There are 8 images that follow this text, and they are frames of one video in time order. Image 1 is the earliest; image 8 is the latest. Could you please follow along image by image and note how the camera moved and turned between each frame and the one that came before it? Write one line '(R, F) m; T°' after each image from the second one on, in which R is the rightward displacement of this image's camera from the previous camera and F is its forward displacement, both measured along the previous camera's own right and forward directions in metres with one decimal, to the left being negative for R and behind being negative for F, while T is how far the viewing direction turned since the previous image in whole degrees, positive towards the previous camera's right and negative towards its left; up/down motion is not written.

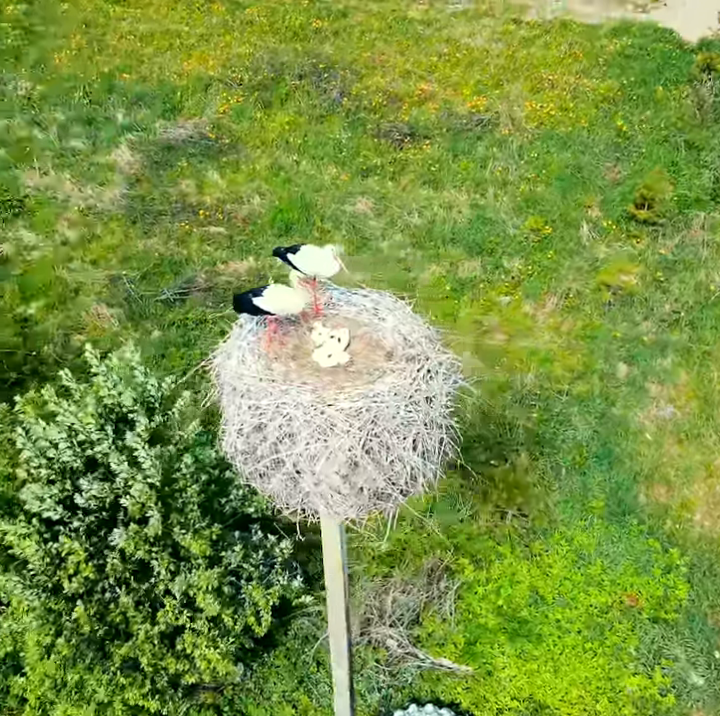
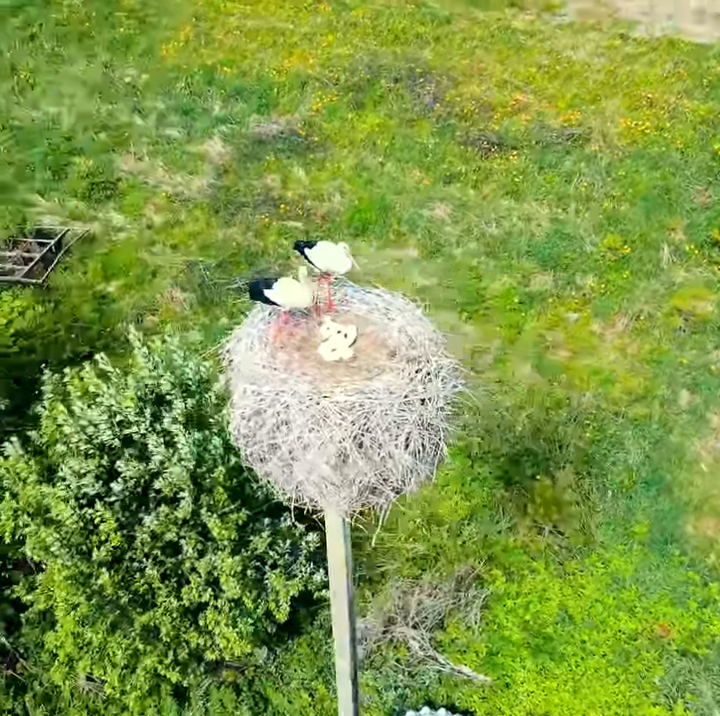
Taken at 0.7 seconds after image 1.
(+0.4, -0.1) m; -6°
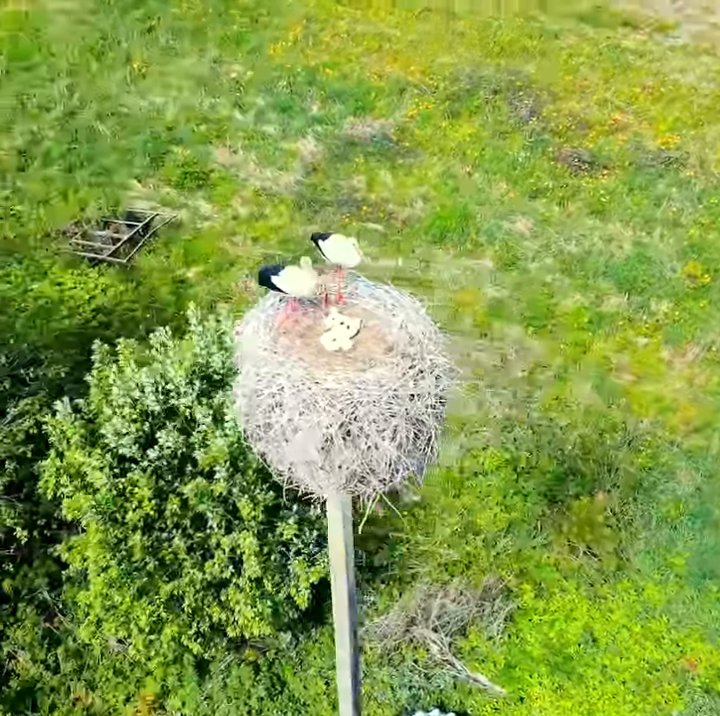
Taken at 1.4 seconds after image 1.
(+0.4, -0.1) m; -6°
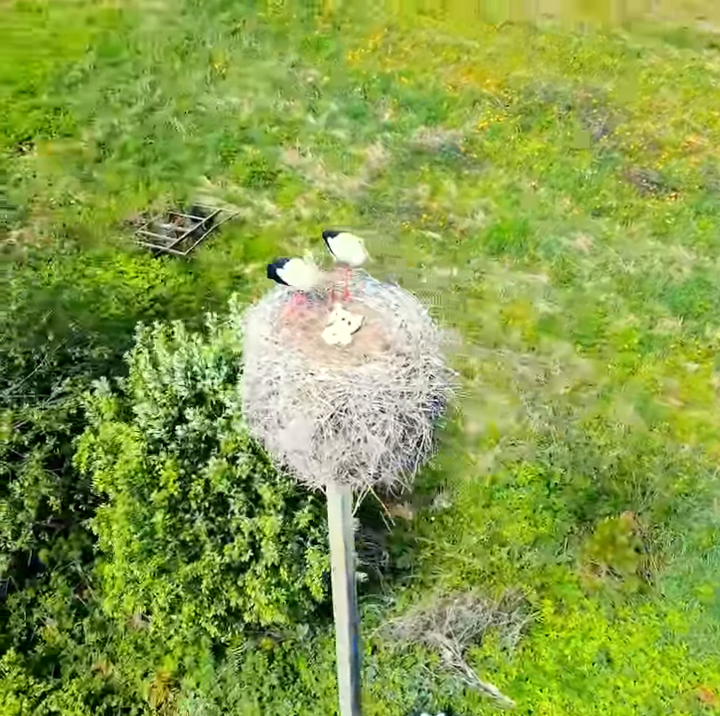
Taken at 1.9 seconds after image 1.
(+0.3, -0.1) m; -5°
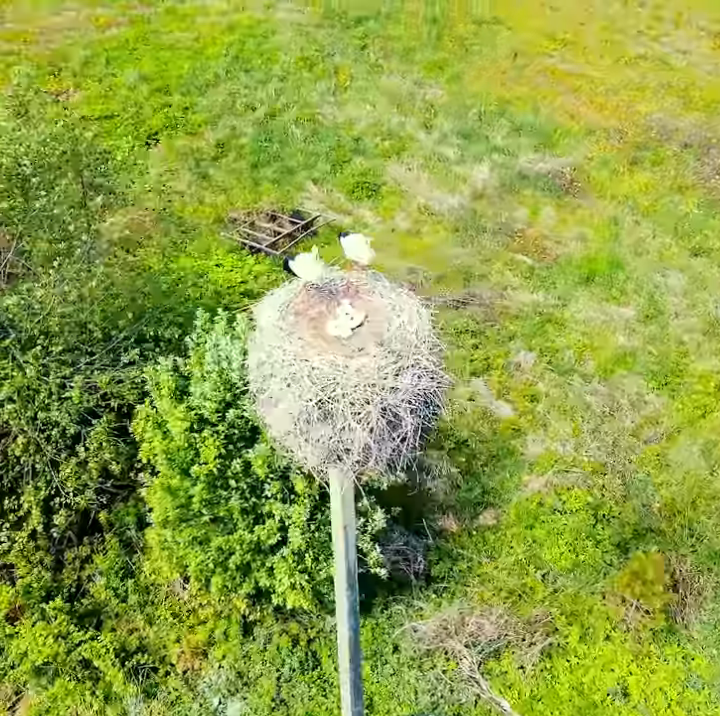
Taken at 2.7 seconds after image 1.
(+0.6, -0.3) m; -7°
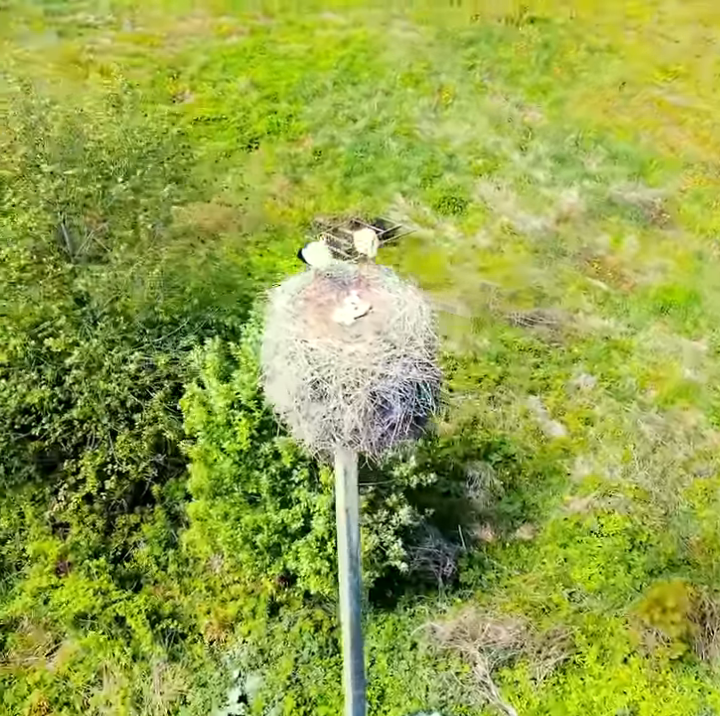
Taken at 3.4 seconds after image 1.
(+0.5, -0.3) m; -7°
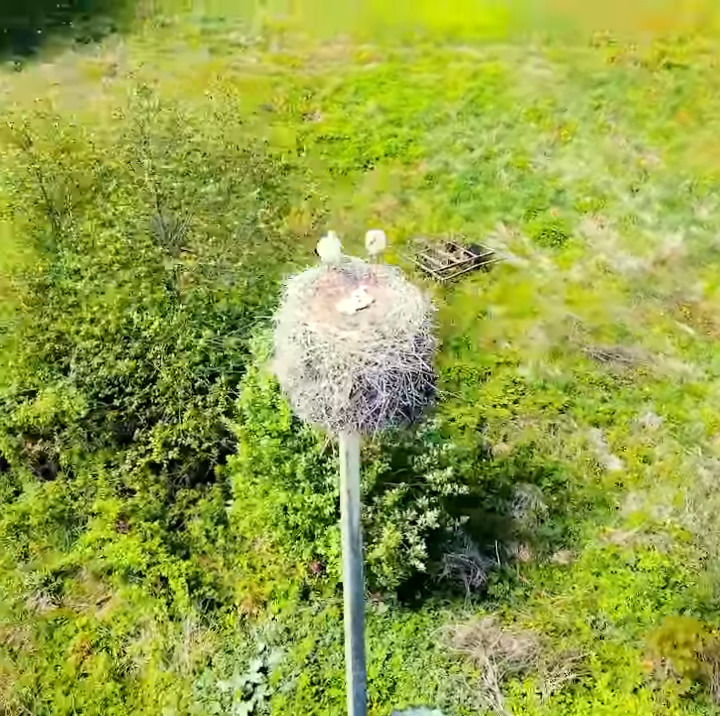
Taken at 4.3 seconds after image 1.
(+0.8, -0.4) m; -8°
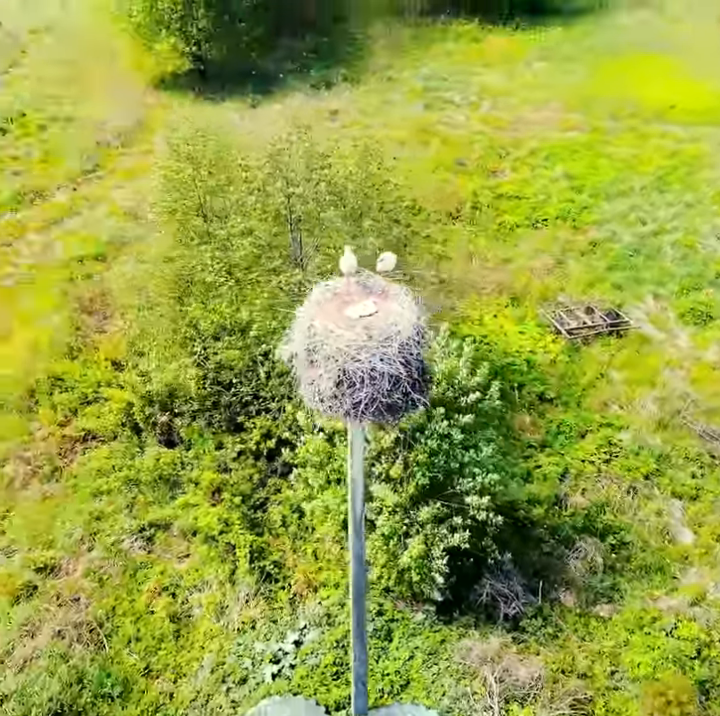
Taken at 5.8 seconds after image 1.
(+1.5, -0.8) m; -14°
